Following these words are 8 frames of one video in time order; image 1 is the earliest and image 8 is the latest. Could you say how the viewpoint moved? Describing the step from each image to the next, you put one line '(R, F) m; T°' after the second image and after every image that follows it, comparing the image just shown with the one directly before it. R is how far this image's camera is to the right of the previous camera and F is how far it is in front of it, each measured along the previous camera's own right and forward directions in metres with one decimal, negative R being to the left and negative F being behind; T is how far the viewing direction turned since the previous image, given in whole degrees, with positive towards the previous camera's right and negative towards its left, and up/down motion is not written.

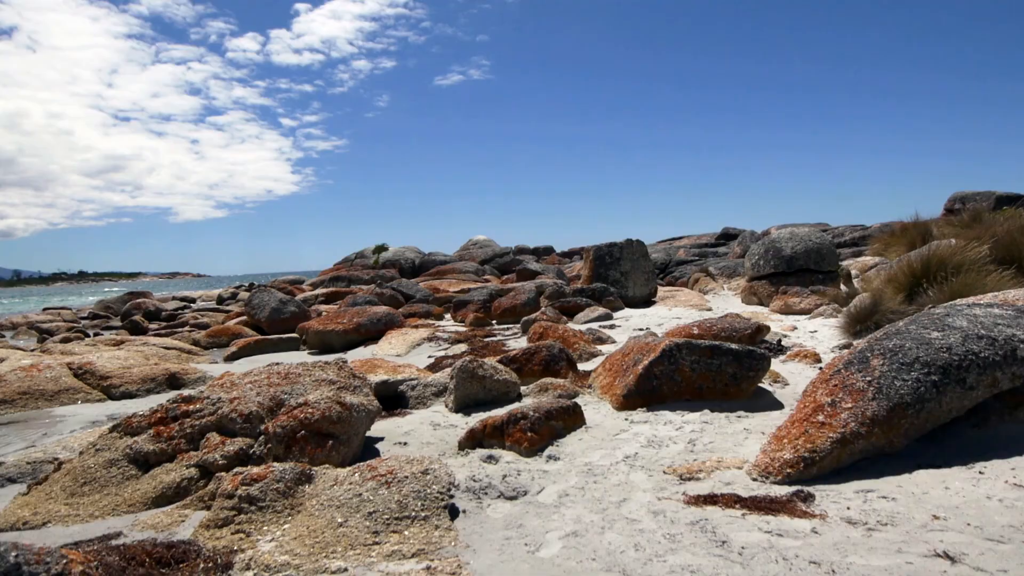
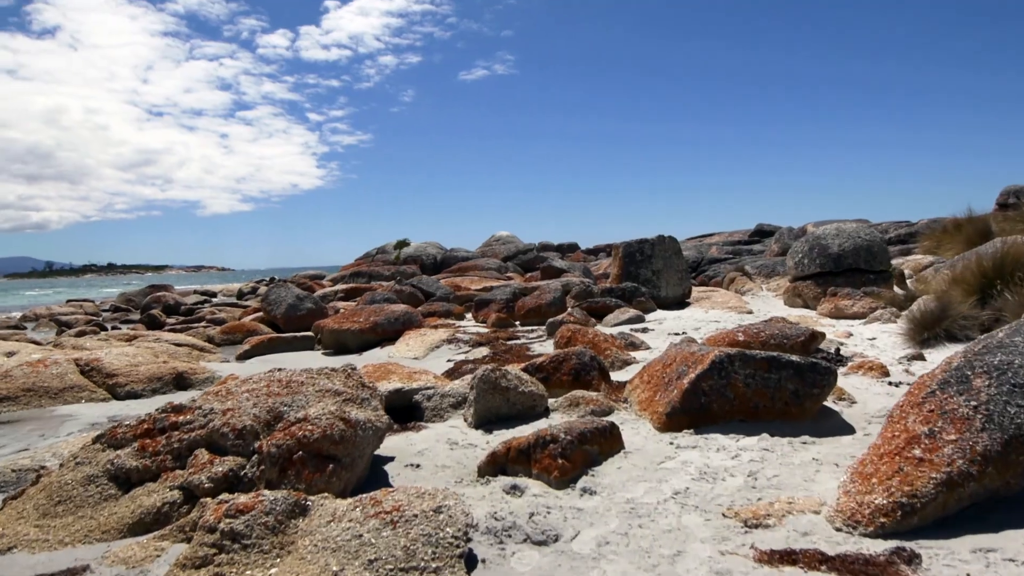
(0.0, +0.6) m; -2°
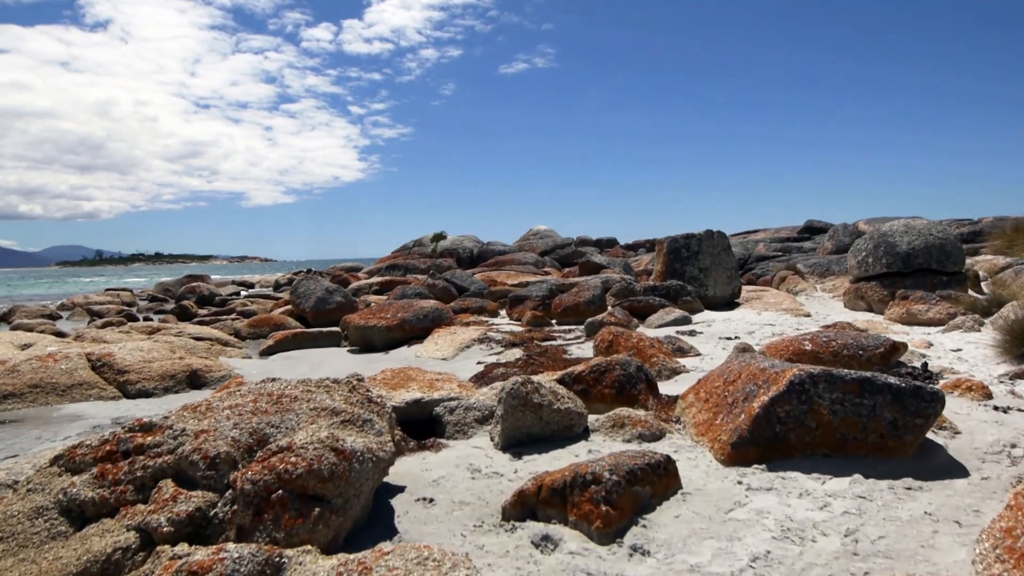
(0.0, +0.7) m; -3°
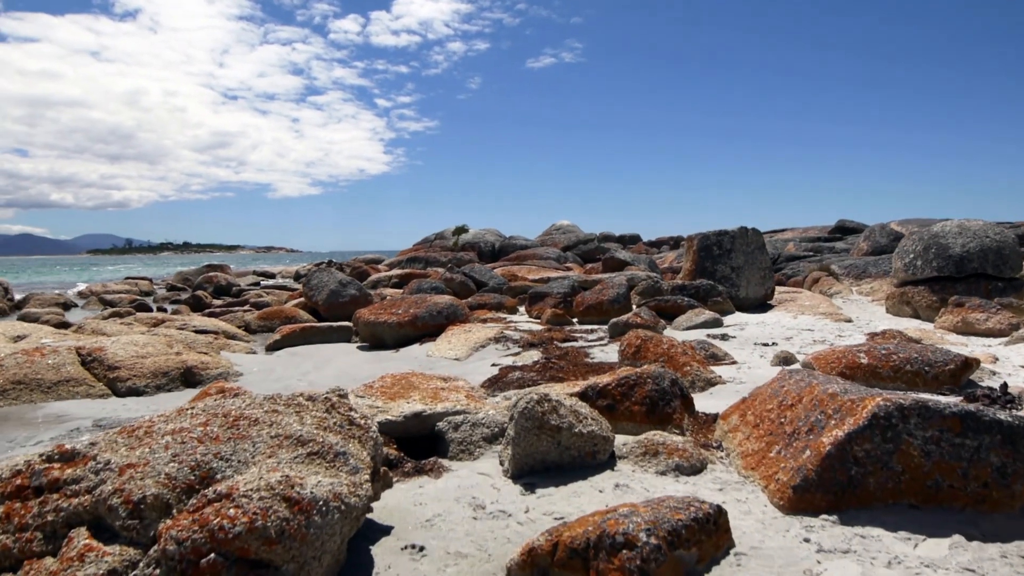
(0.0, +0.7) m; -2°
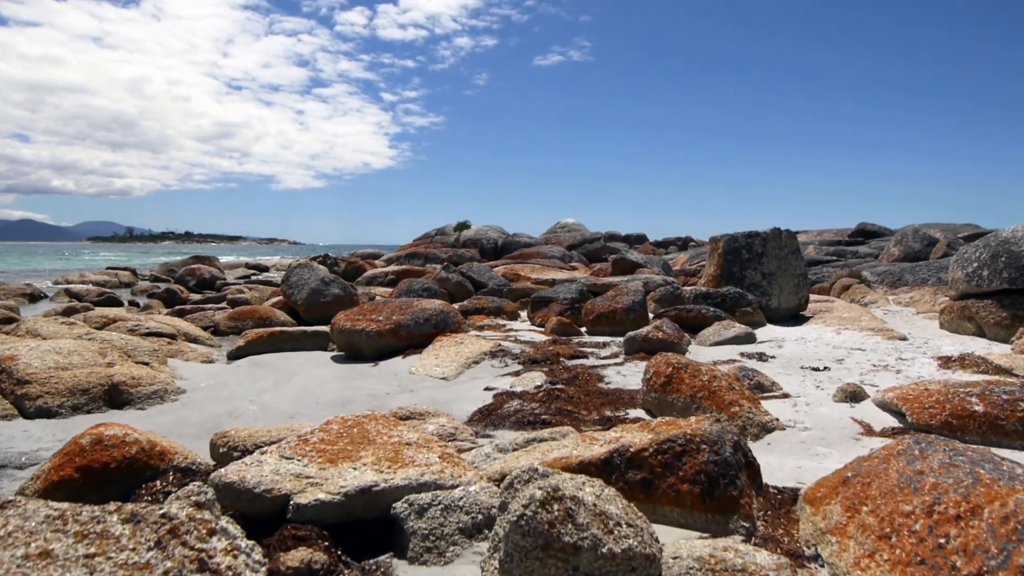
(0.0, +1.4) m; 0°
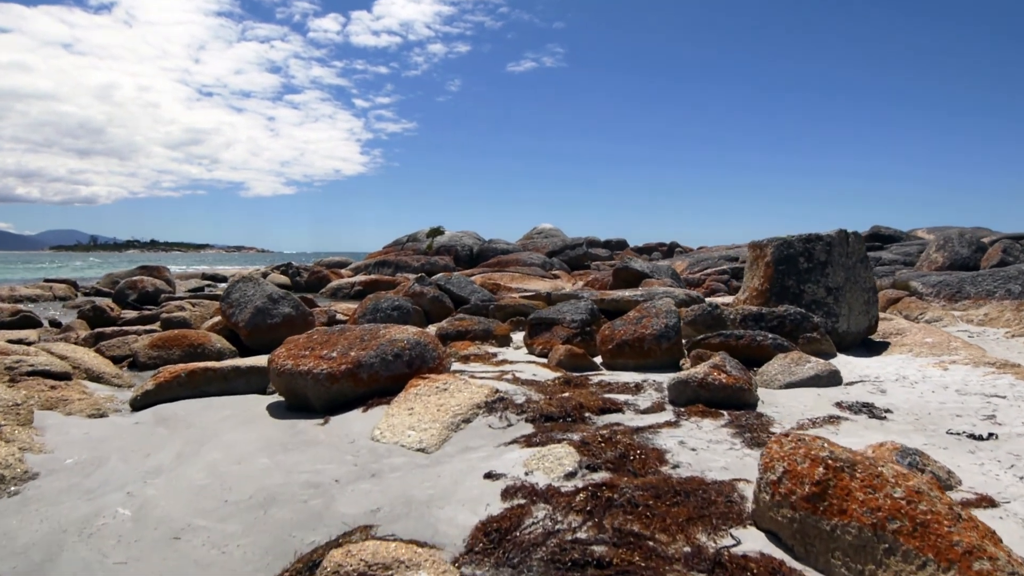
(-0.2, +2.3) m; +2°
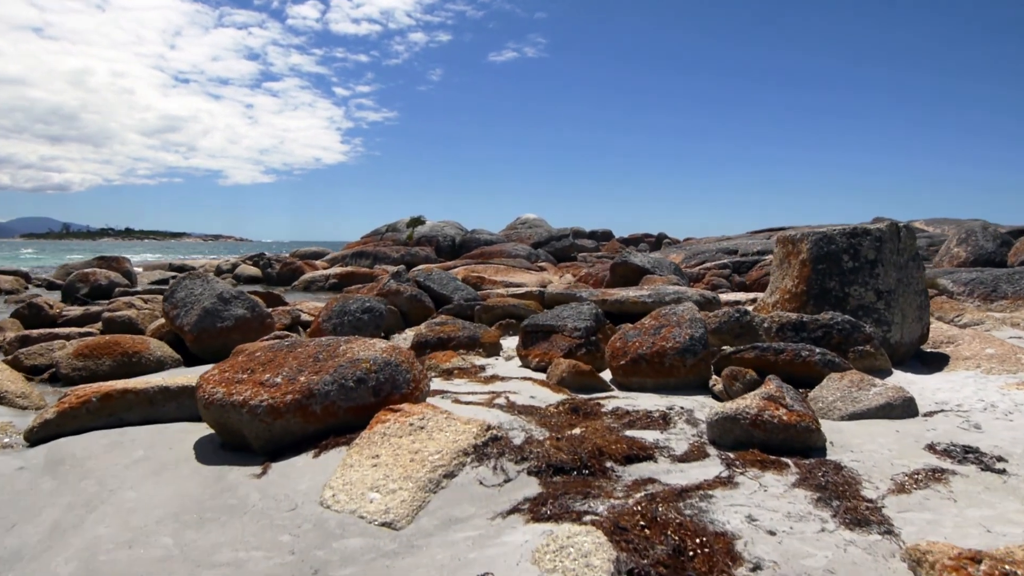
(-0.1, +1.4) m; +1°
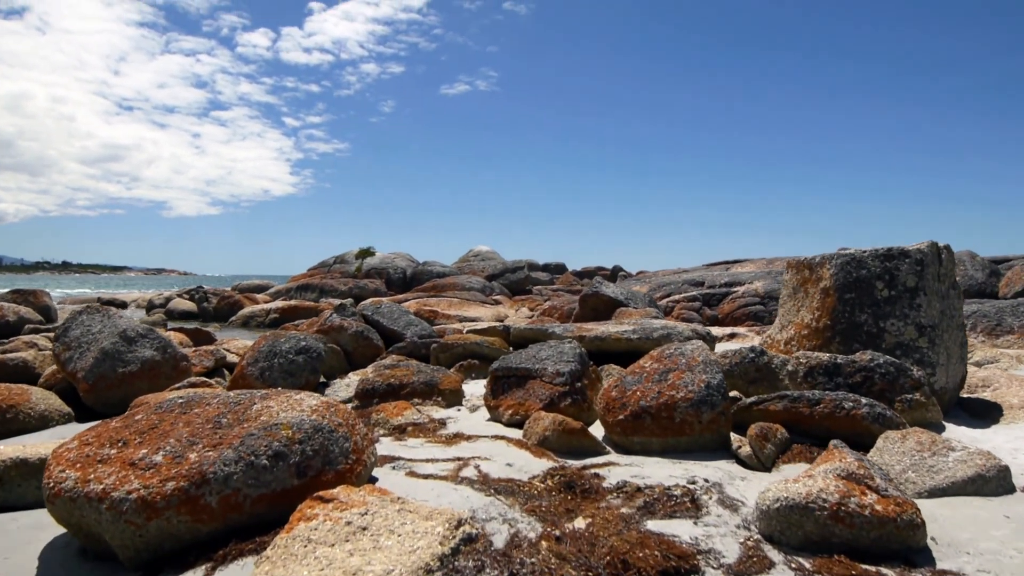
(-0.1, +1.3) m; +4°
